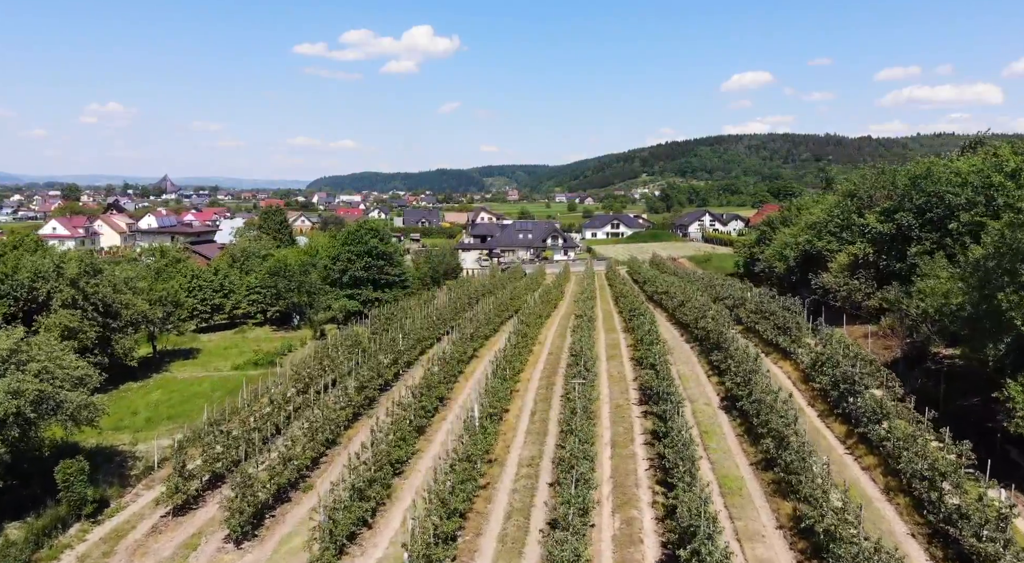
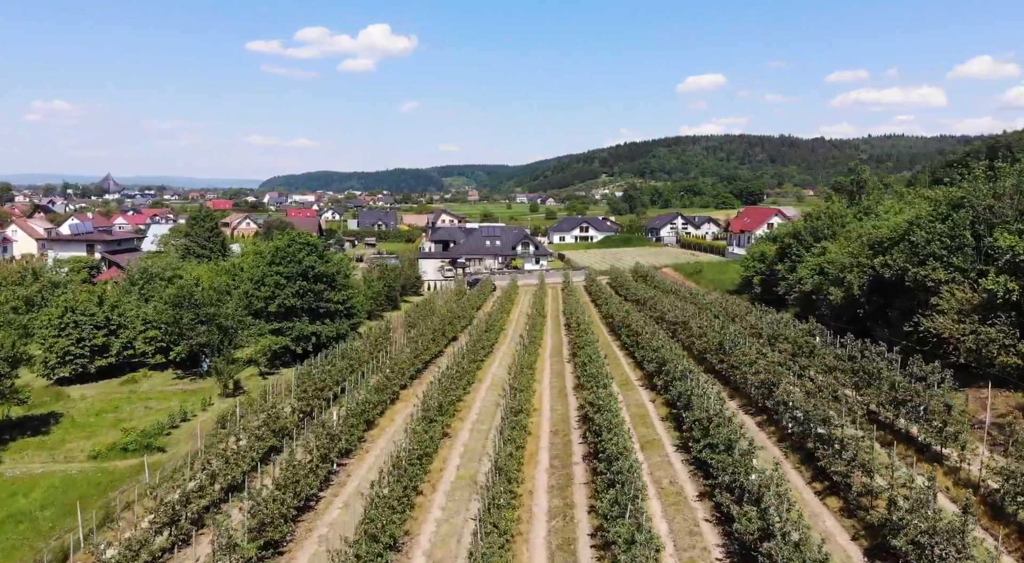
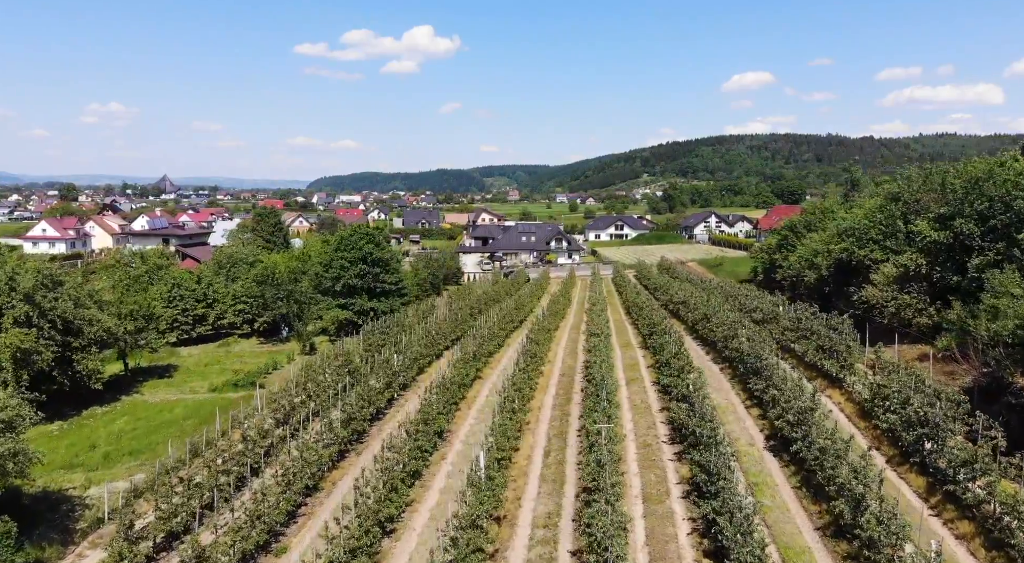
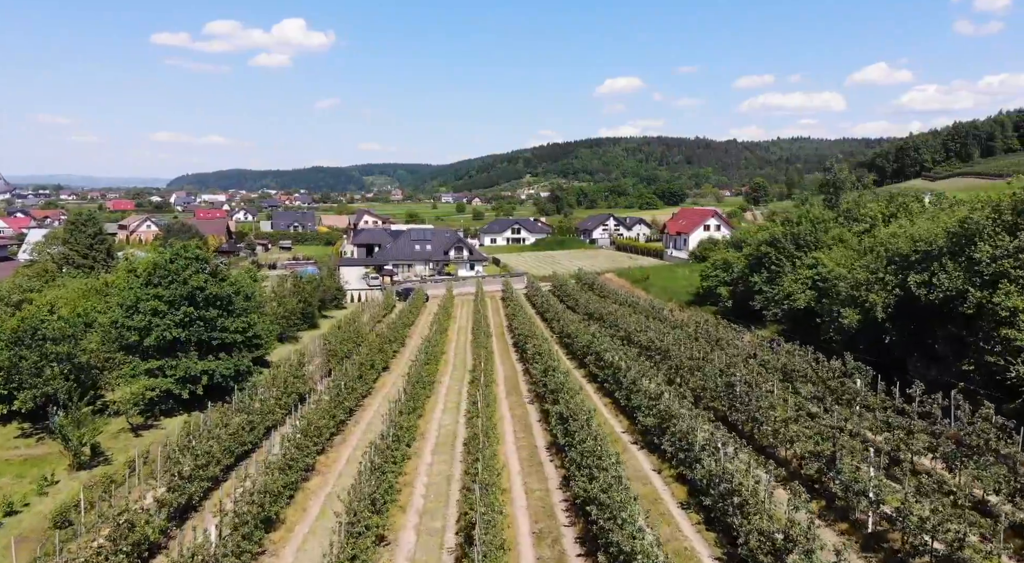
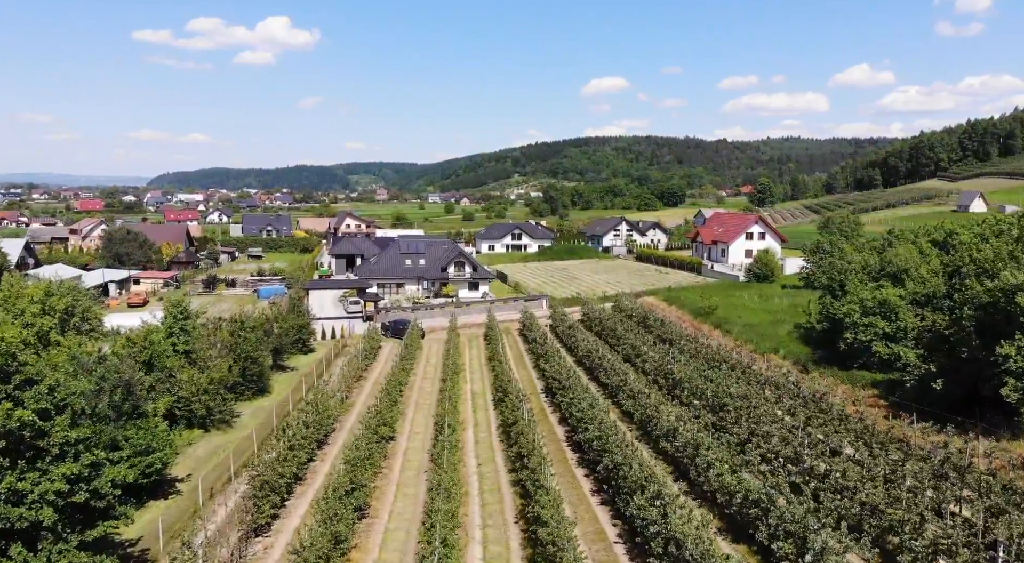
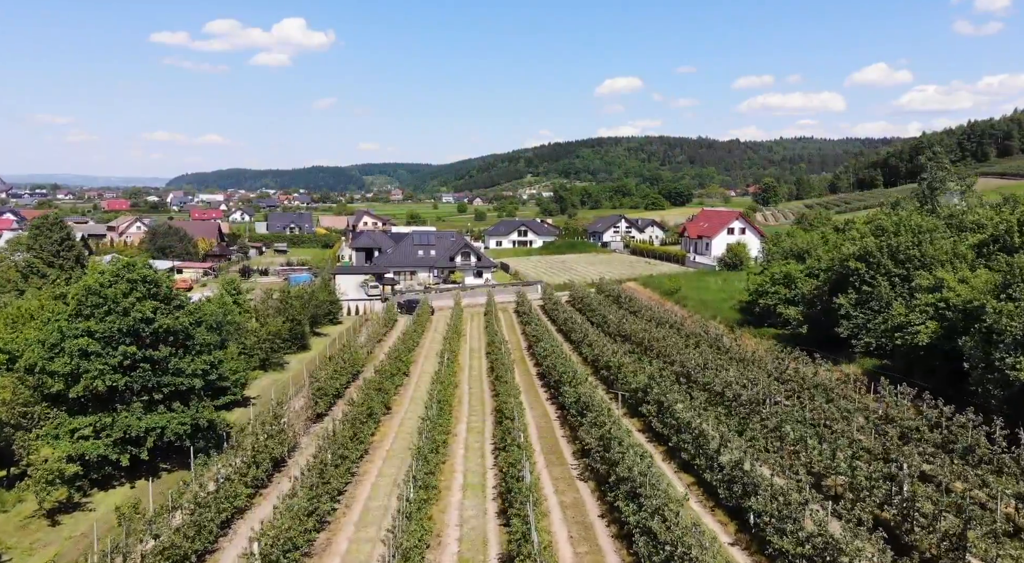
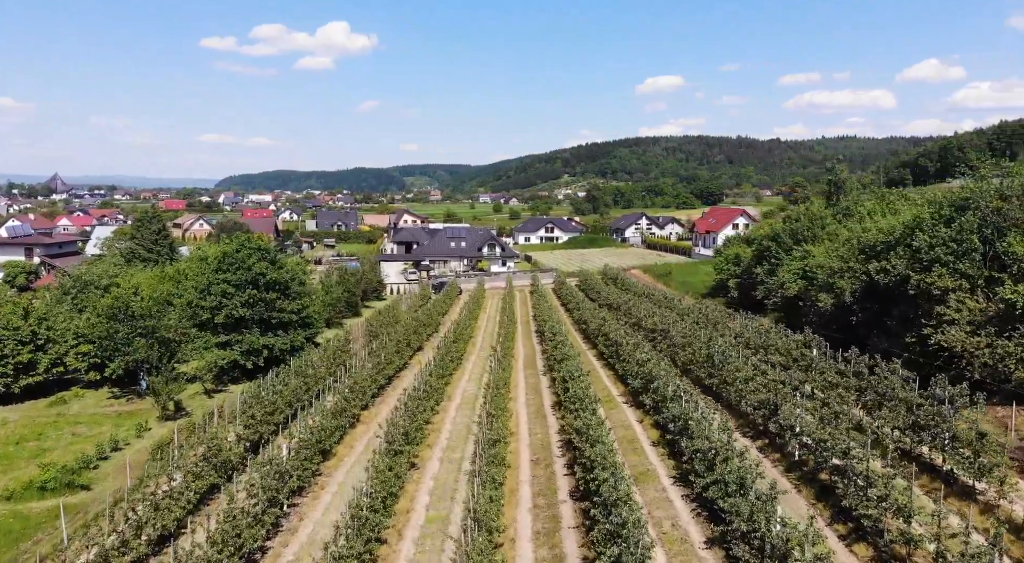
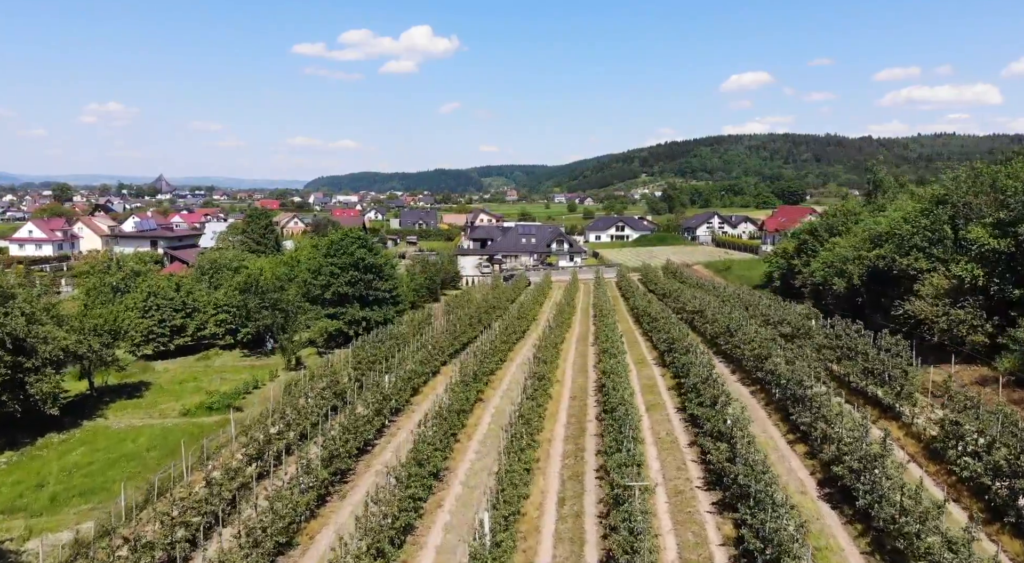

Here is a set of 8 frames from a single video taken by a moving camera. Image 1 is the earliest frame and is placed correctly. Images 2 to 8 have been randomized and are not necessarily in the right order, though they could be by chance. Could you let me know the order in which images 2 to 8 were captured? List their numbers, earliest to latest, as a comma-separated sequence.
3, 8, 2, 7, 4, 6, 5
